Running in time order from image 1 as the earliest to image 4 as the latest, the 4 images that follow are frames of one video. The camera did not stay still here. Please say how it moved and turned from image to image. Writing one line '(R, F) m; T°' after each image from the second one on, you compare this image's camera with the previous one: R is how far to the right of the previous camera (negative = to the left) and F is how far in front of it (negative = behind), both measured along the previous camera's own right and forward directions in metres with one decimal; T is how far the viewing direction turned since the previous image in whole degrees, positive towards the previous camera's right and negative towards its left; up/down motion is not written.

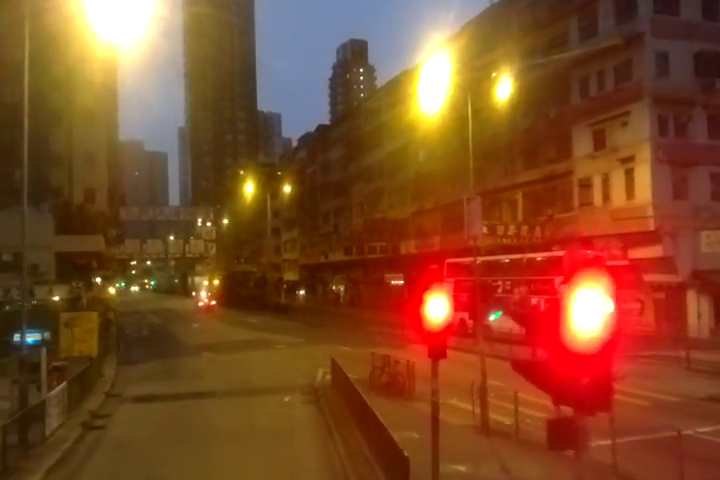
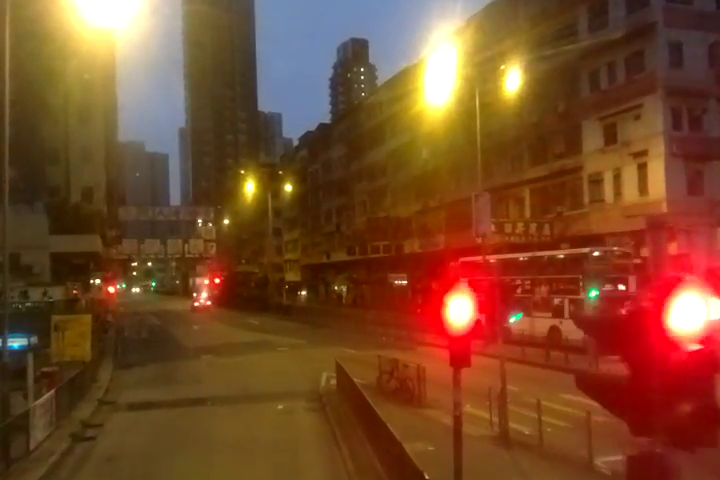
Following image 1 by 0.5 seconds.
(-0.1, +1.5) m; 0°
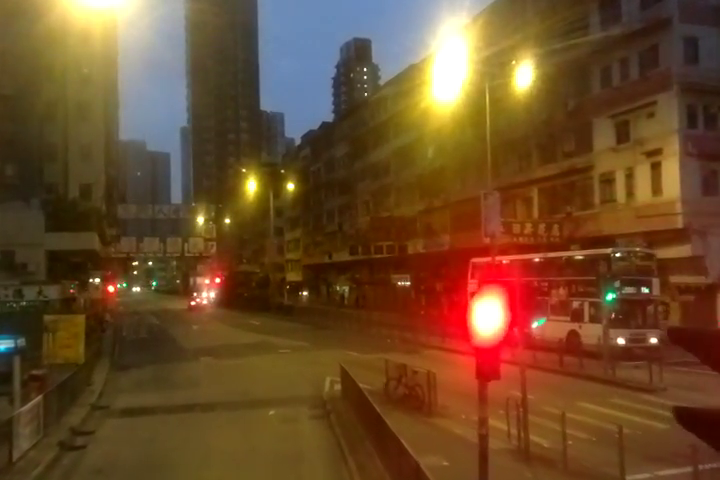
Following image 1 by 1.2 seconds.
(-0.2, +1.3) m; 0°
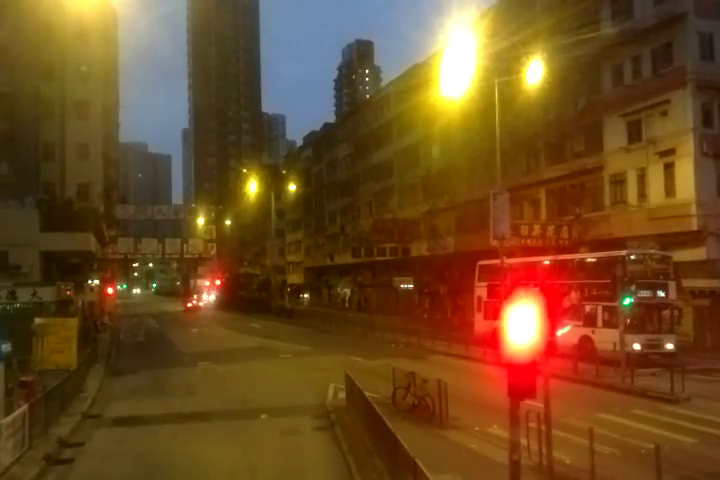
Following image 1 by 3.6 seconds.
(-0.1, +1.3) m; 0°
